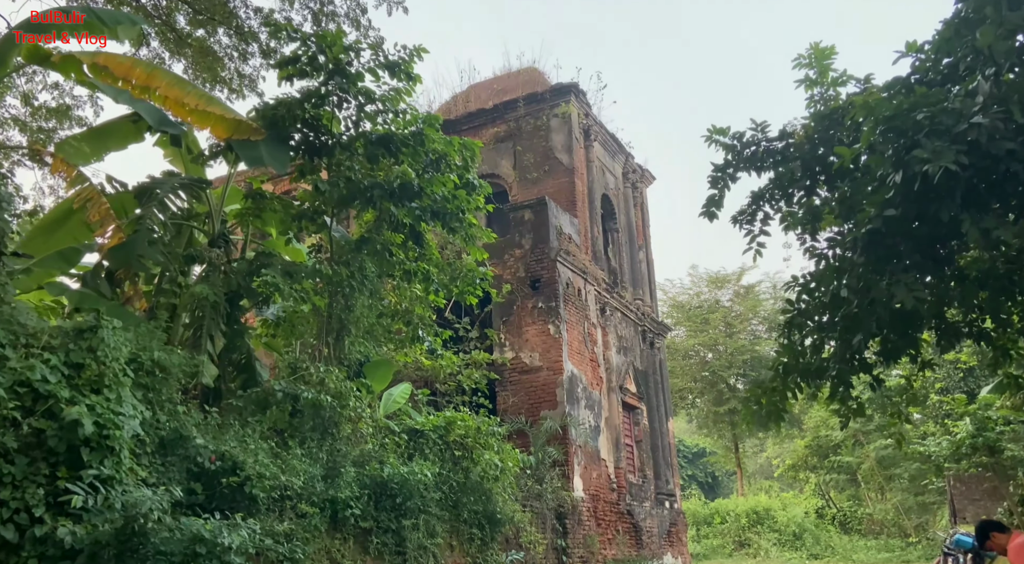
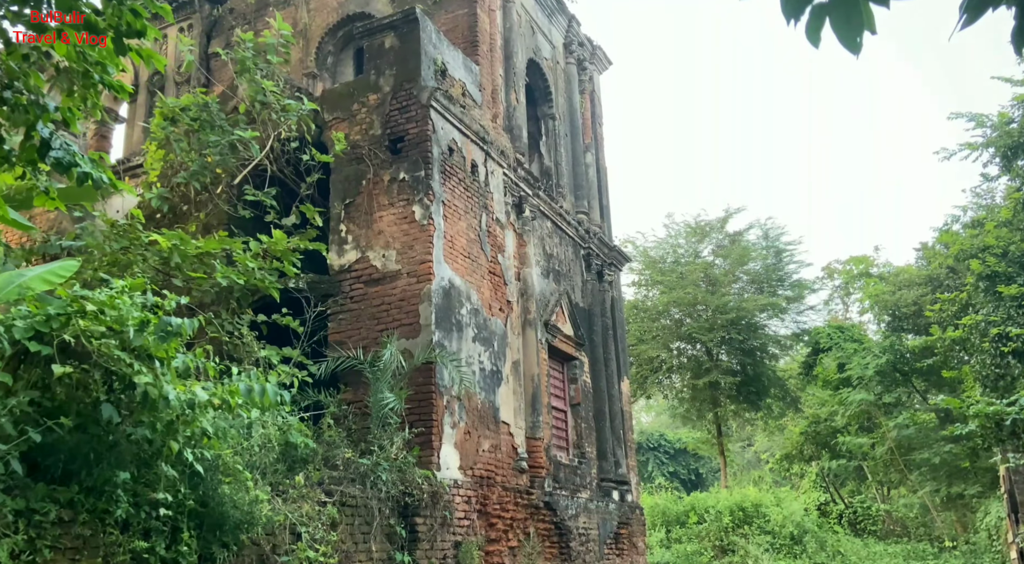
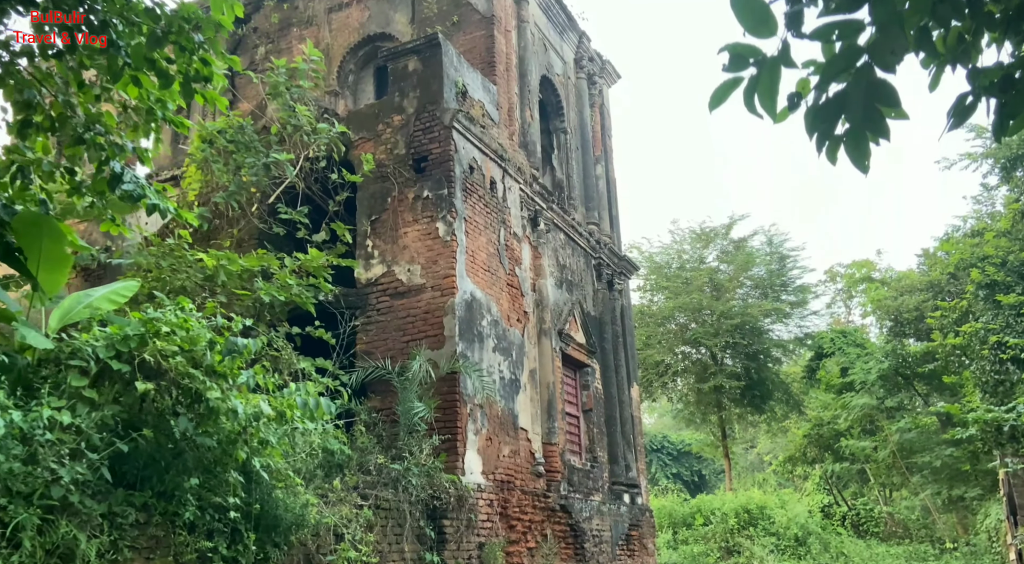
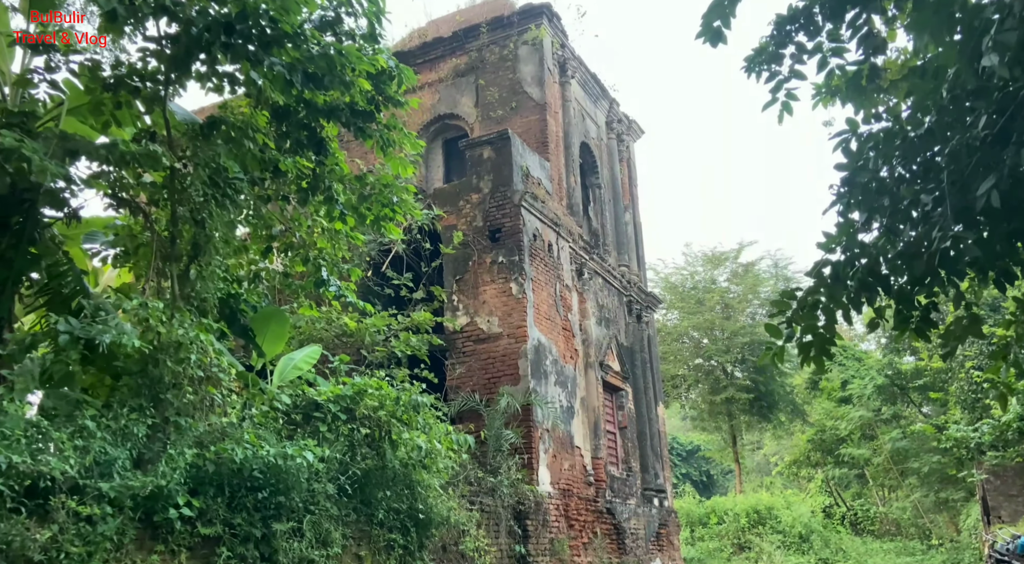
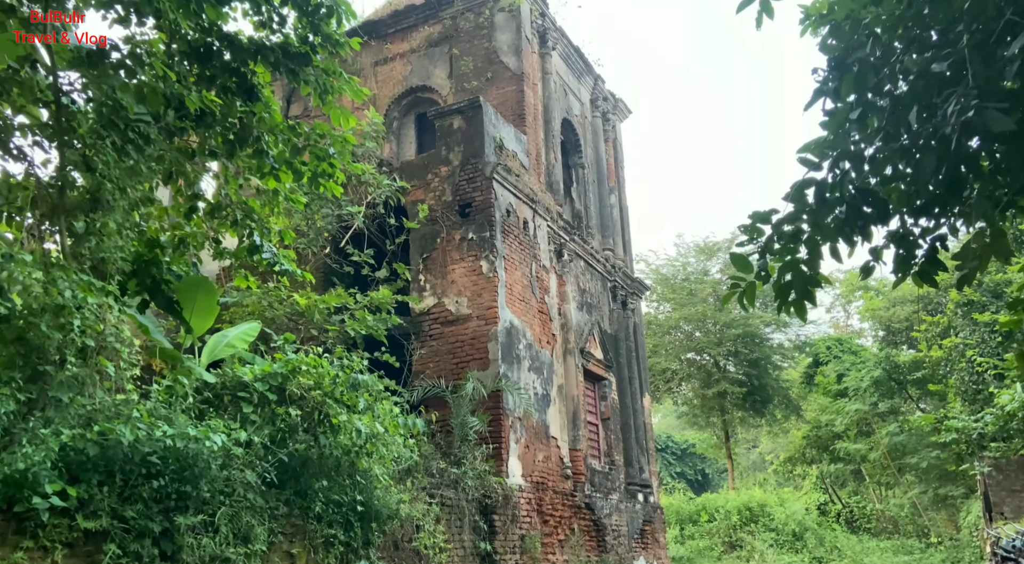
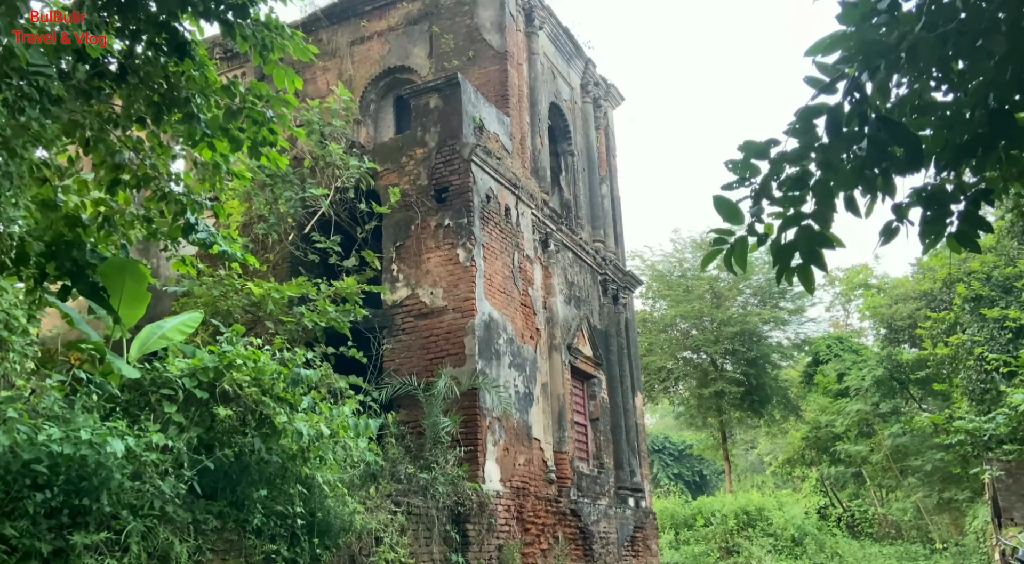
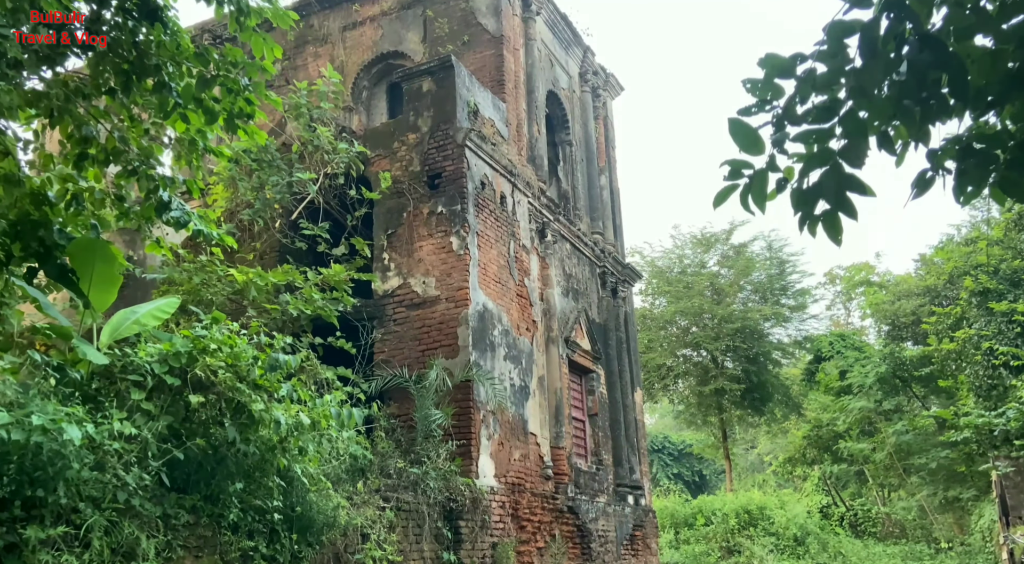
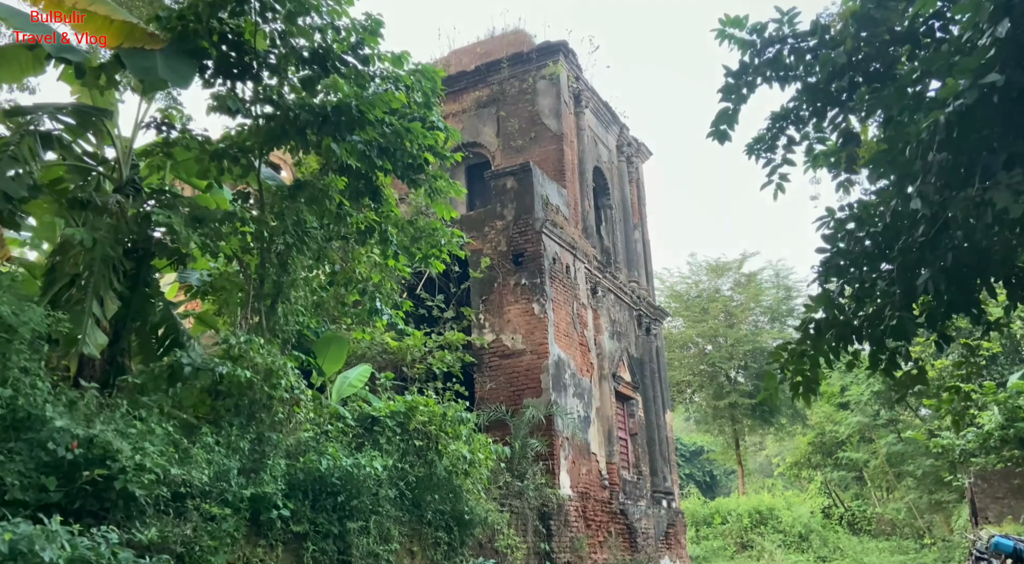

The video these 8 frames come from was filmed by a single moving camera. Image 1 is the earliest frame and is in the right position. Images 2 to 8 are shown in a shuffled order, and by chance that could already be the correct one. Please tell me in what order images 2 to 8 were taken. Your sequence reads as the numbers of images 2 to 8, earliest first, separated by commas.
8, 4, 5, 6, 7, 3, 2
